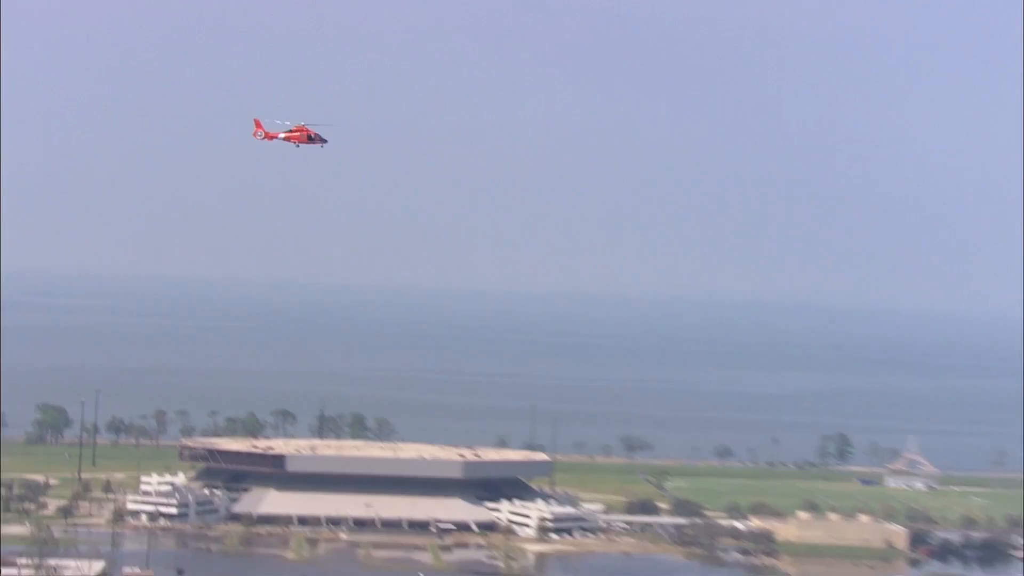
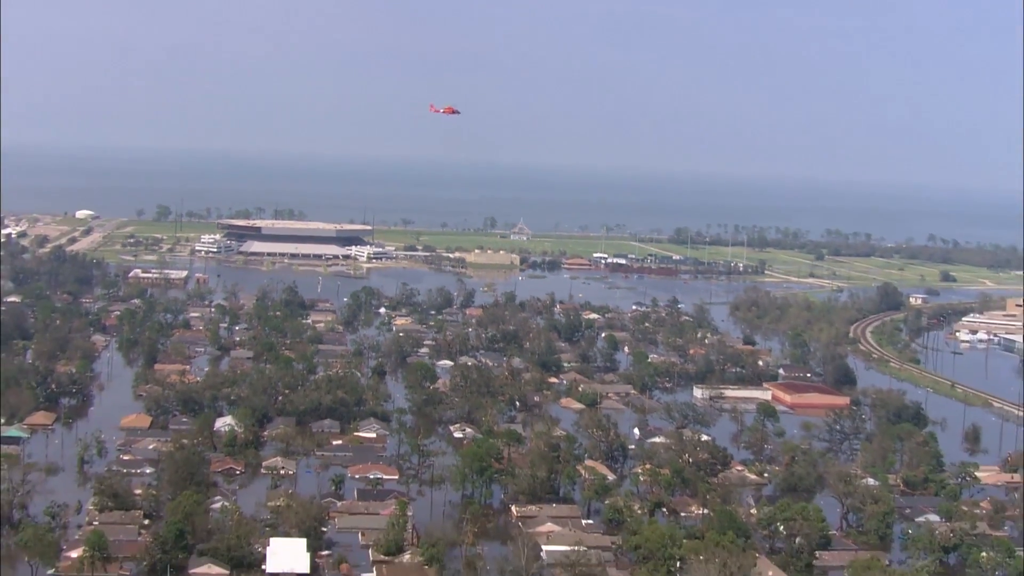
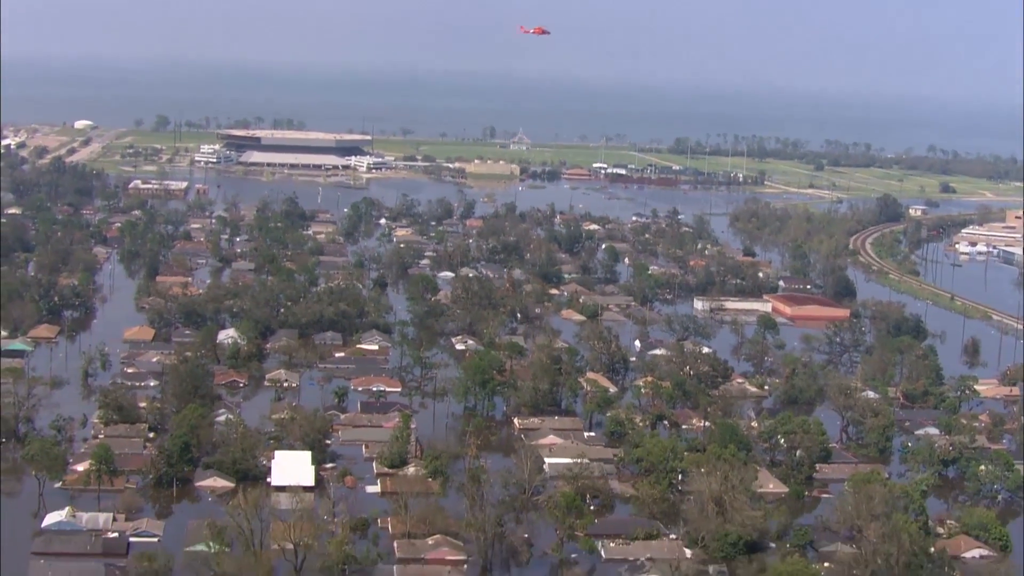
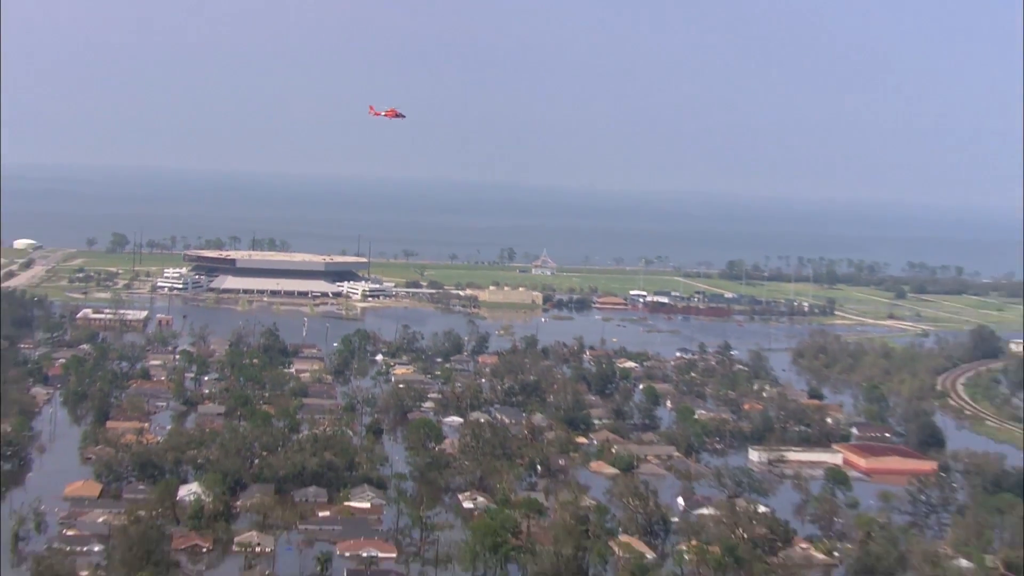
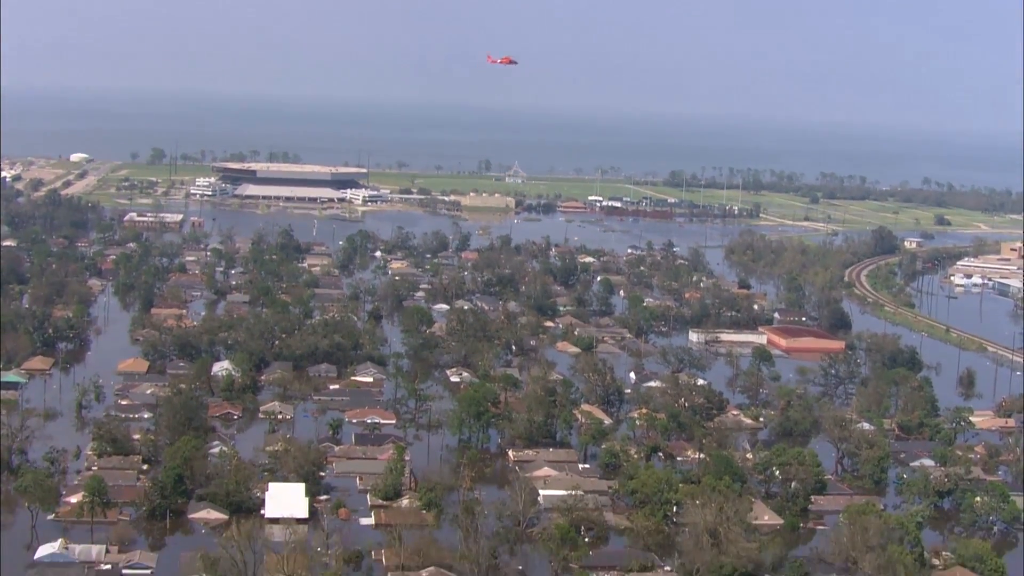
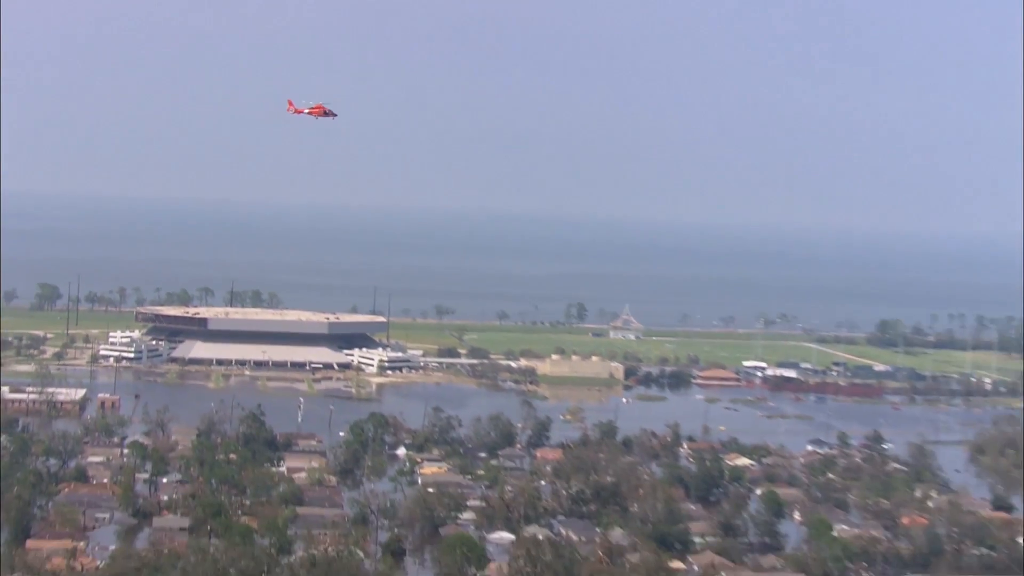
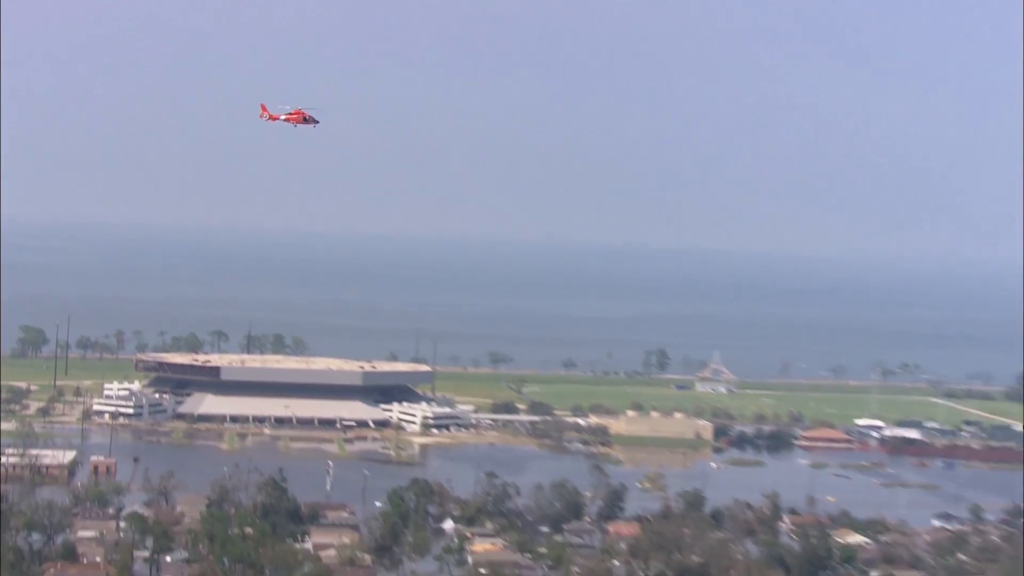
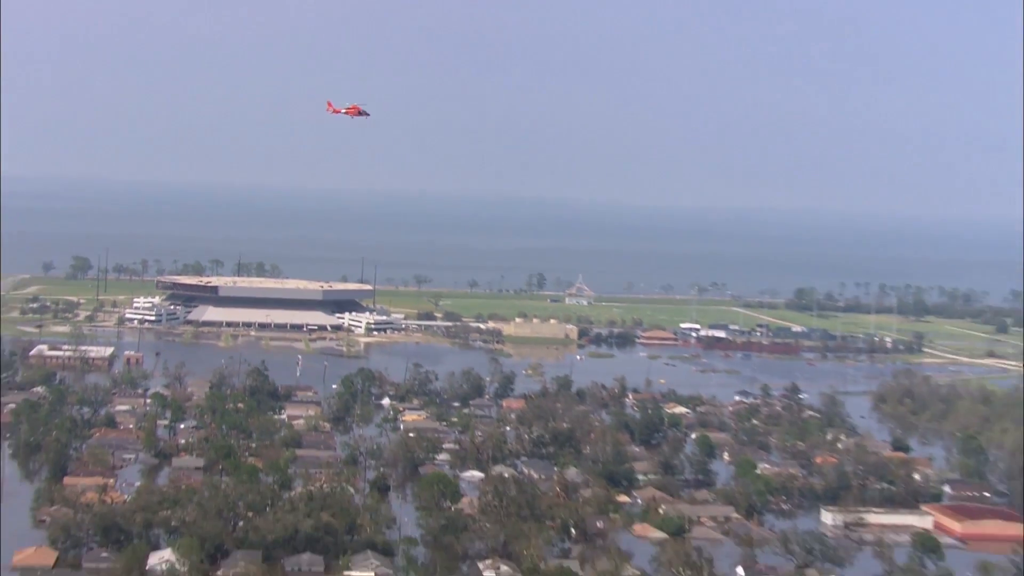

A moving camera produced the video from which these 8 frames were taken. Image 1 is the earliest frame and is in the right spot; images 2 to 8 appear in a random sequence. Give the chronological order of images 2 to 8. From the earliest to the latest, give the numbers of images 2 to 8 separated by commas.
7, 6, 8, 4, 2, 5, 3
